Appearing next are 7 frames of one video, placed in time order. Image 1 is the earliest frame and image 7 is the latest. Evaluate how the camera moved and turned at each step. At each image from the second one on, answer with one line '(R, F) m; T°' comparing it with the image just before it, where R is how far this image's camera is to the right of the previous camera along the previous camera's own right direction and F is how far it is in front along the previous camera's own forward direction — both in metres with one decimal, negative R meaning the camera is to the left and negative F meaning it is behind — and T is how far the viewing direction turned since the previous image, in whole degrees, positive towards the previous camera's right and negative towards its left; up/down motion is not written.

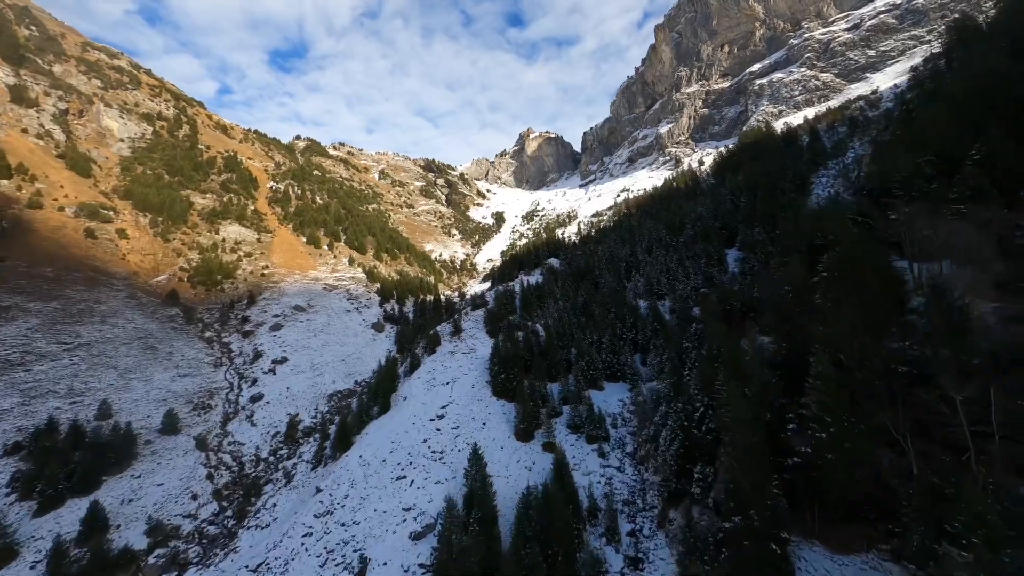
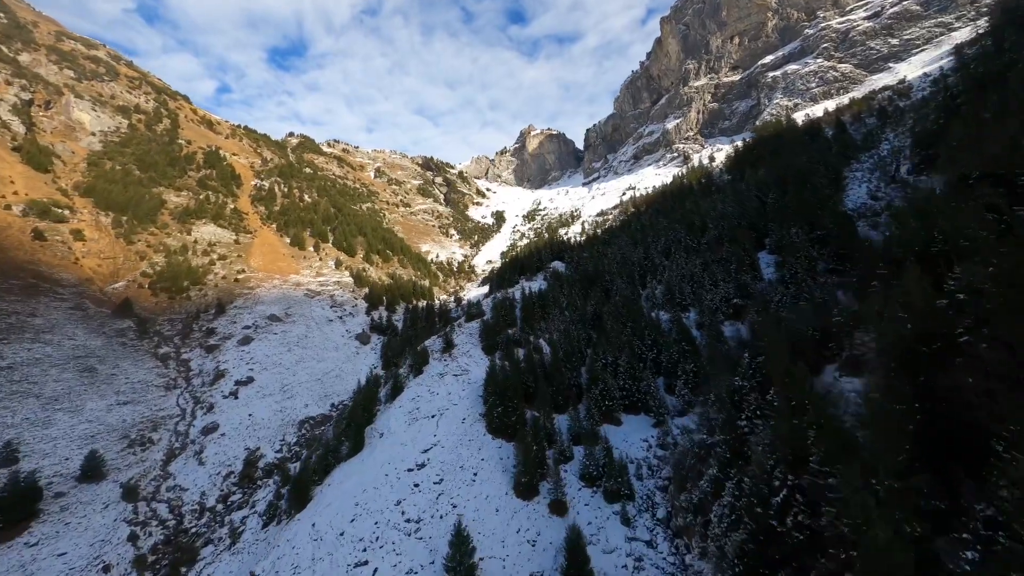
(+0.2, +5.4) m; 0°
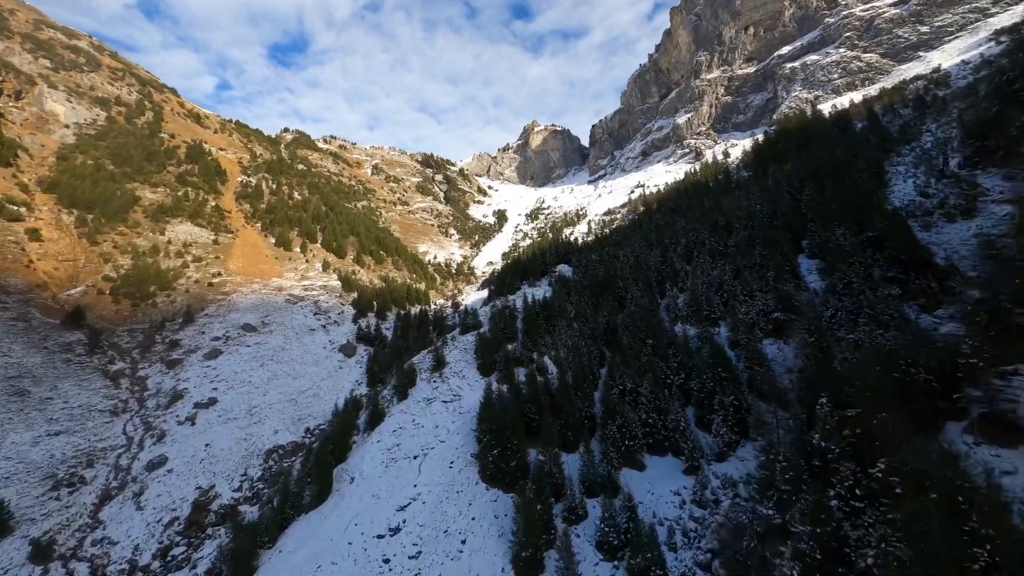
(+0.2, +4.6) m; 0°
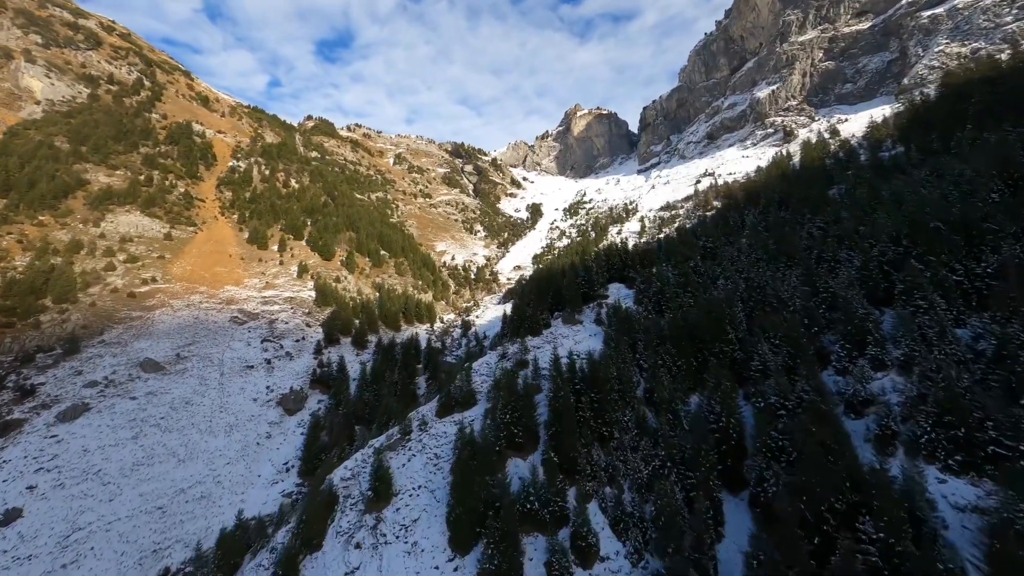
(+0.8, +15.4) m; -6°
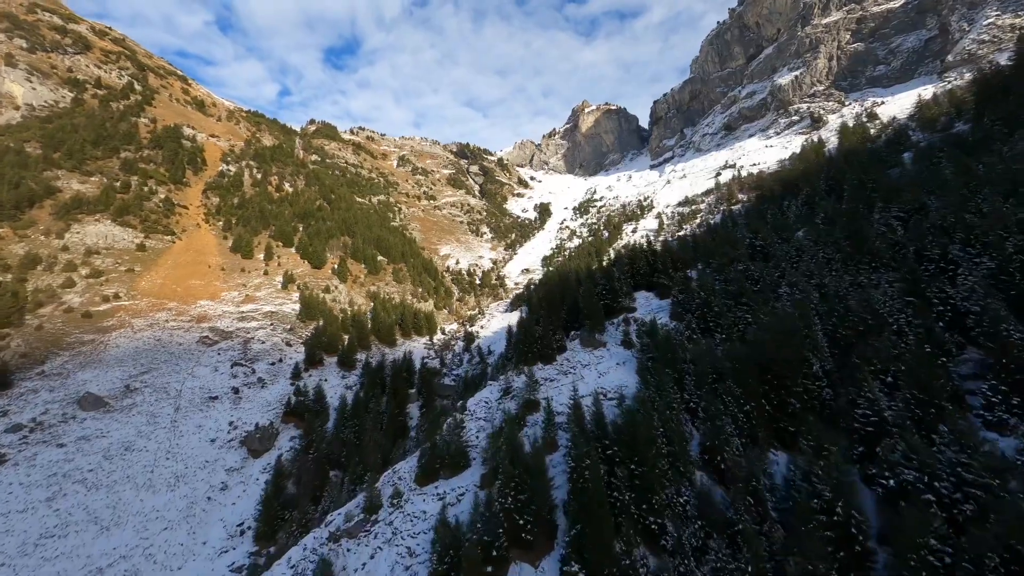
(+0.3, +5.0) m; -2°
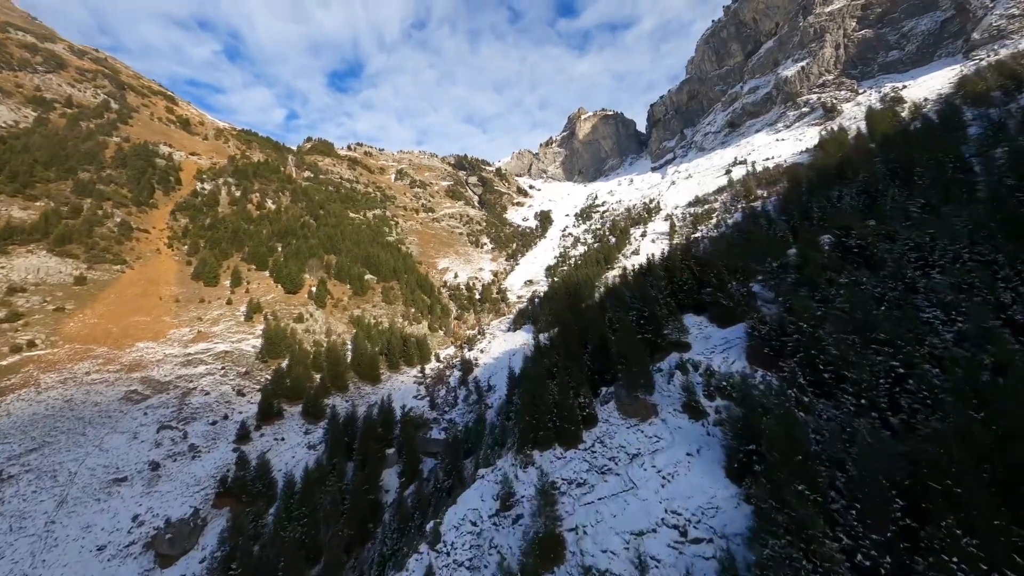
(+0.3, +6.5) m; -1°
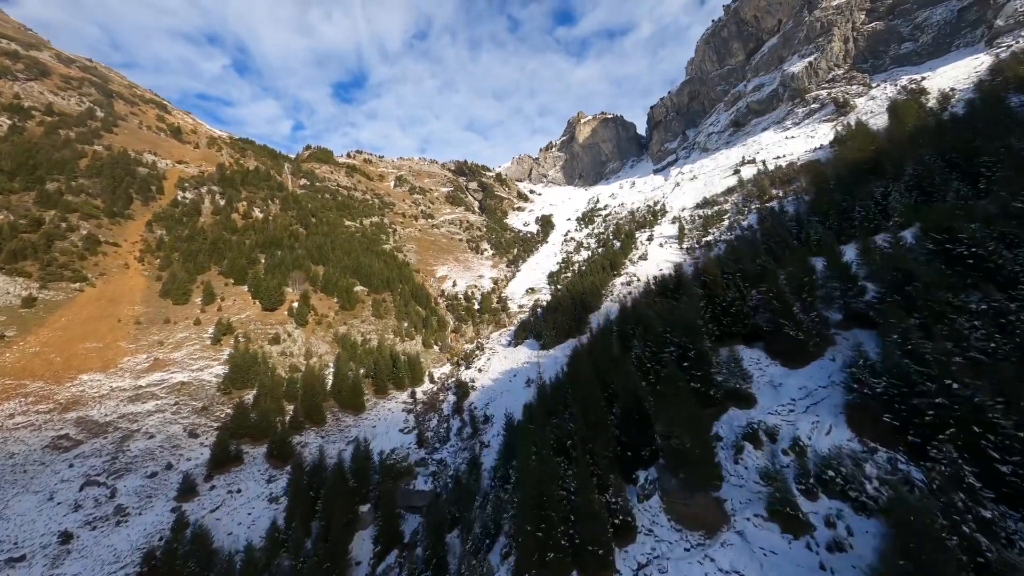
(+0.3, +4.1) m; 0°
